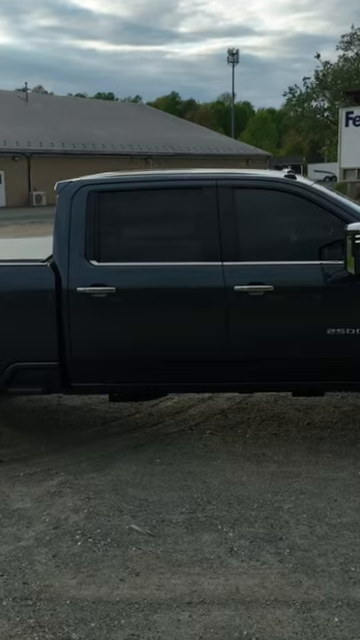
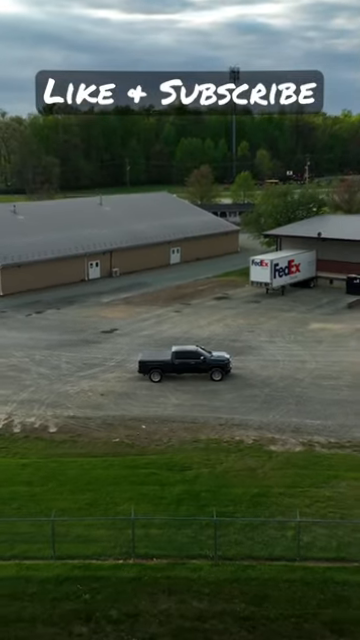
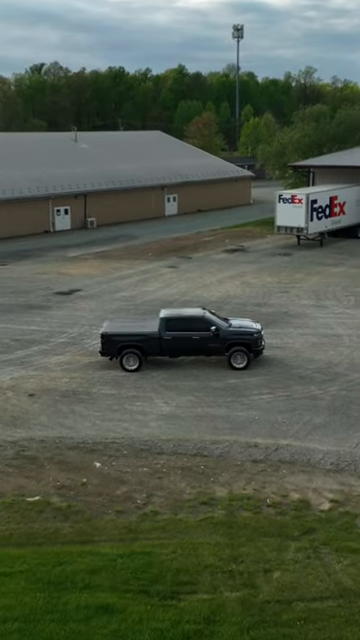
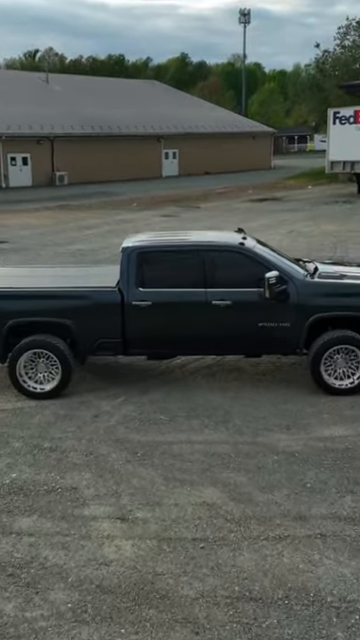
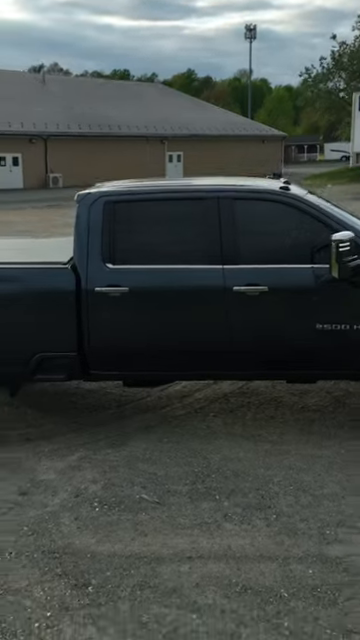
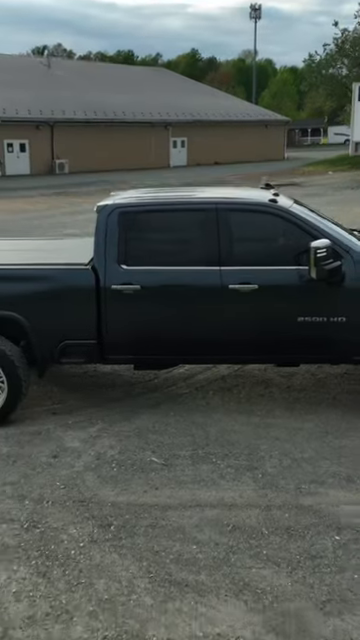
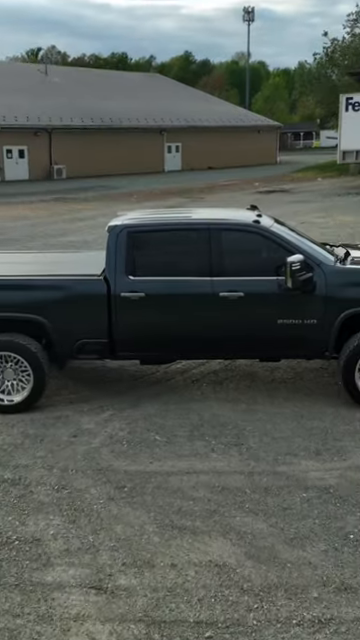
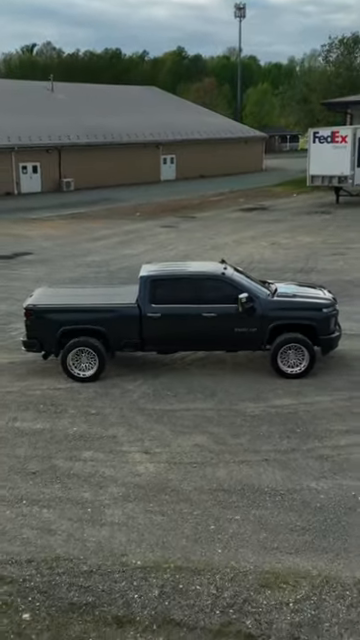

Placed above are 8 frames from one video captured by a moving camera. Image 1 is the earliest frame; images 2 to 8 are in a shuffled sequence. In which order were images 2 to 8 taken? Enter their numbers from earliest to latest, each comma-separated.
5, 6, 7, 4, 8, 3, 2
